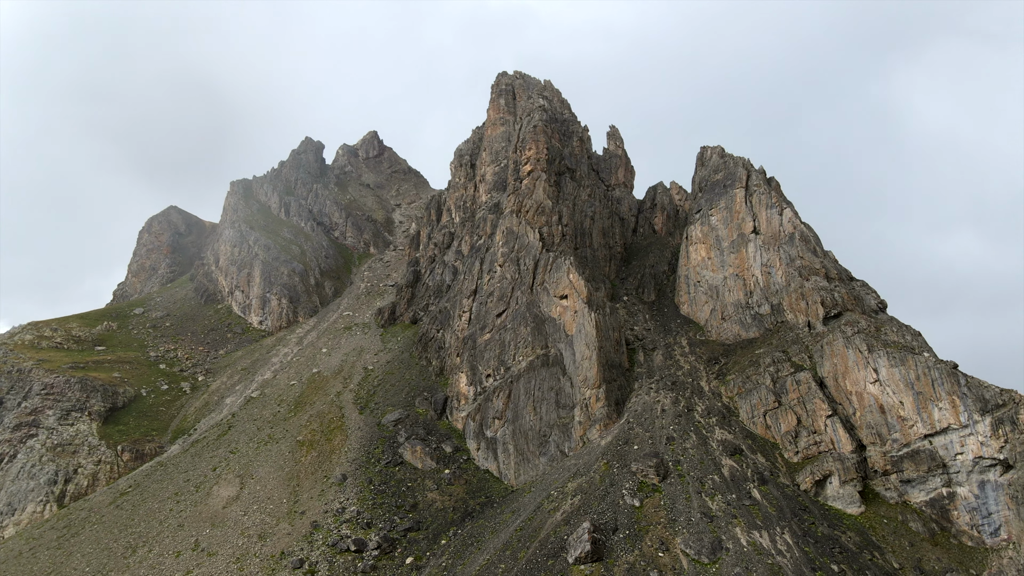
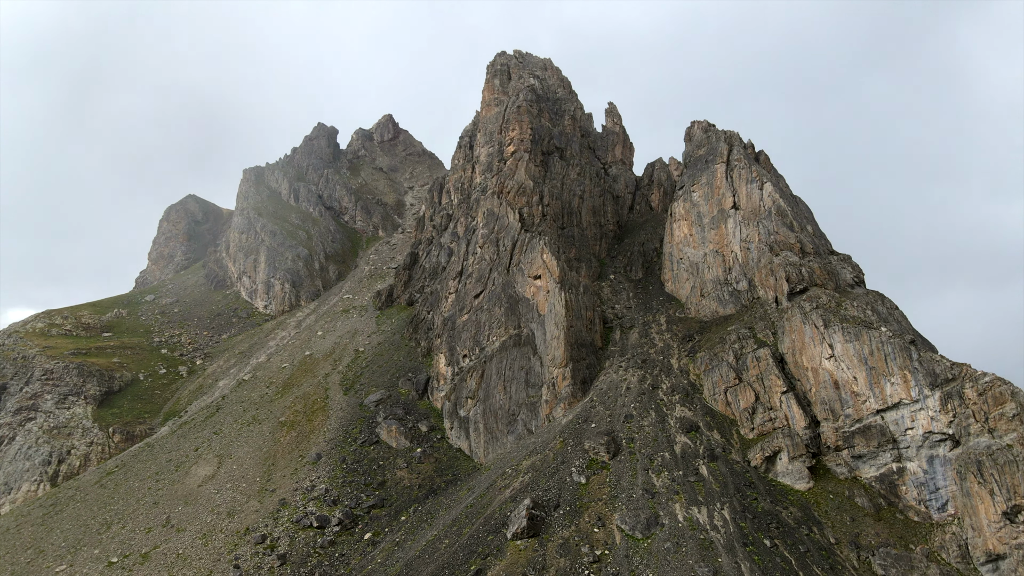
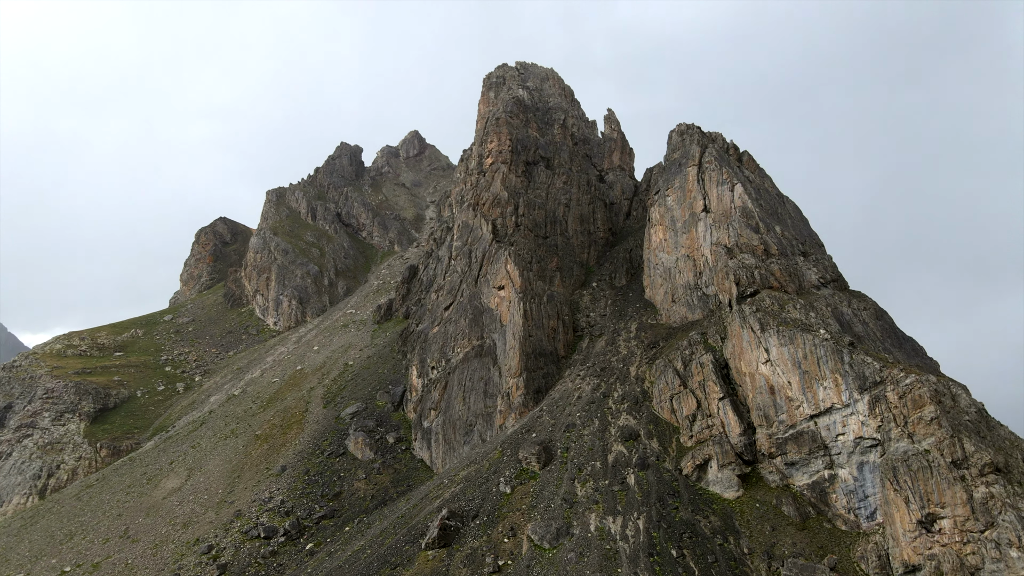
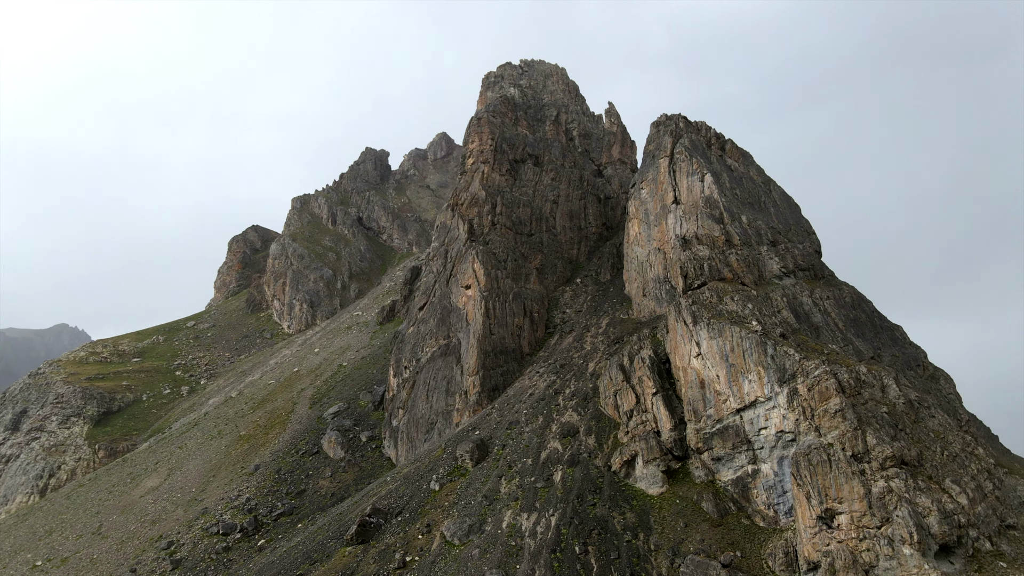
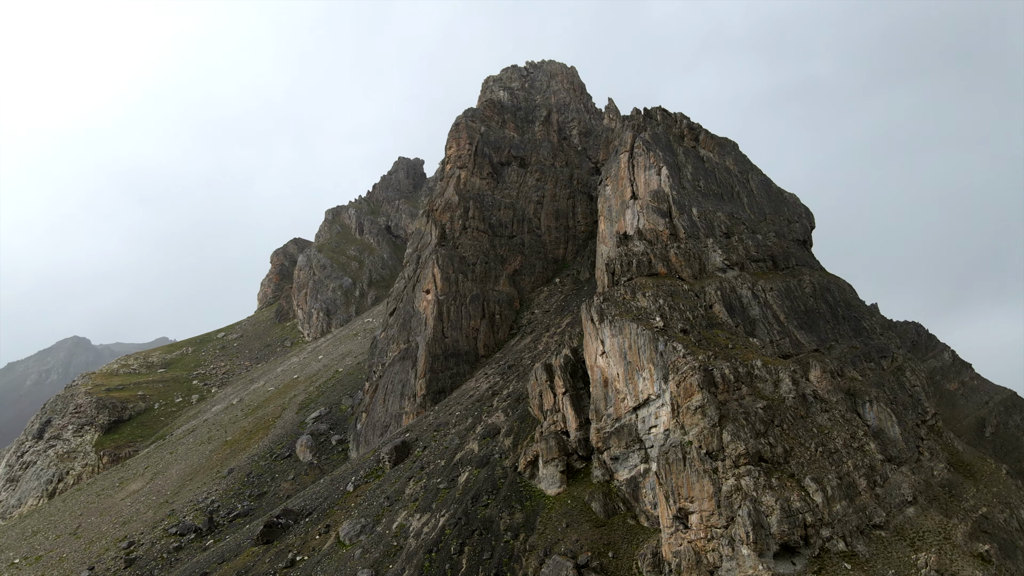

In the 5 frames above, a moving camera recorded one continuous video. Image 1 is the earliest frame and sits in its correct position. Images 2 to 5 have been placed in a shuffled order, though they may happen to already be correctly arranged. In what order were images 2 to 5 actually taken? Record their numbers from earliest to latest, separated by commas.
2, 3, 4, 5
